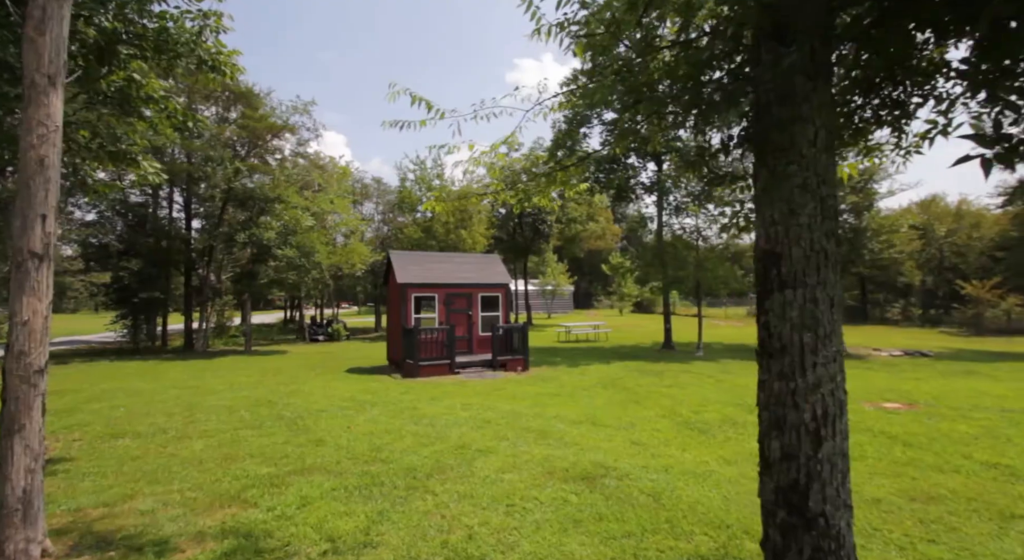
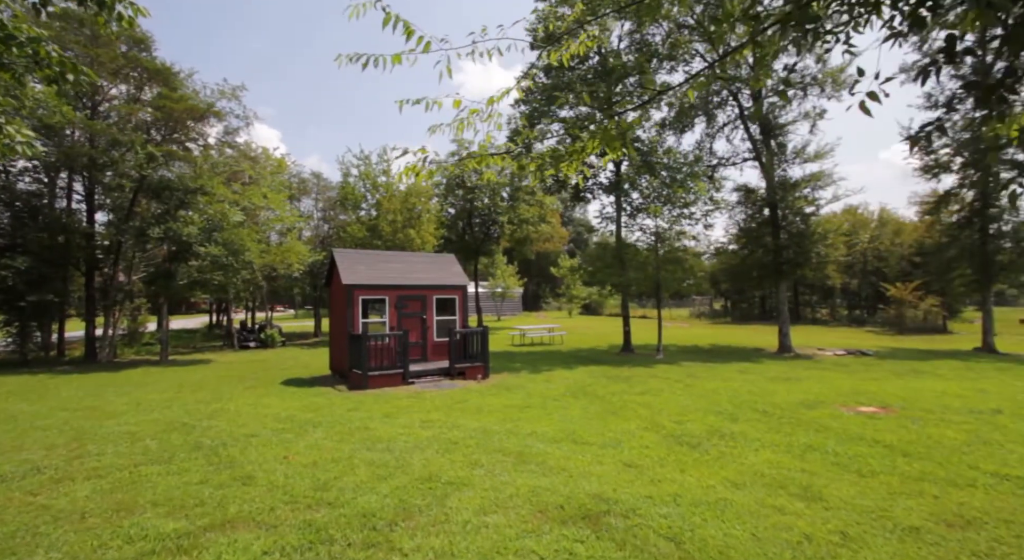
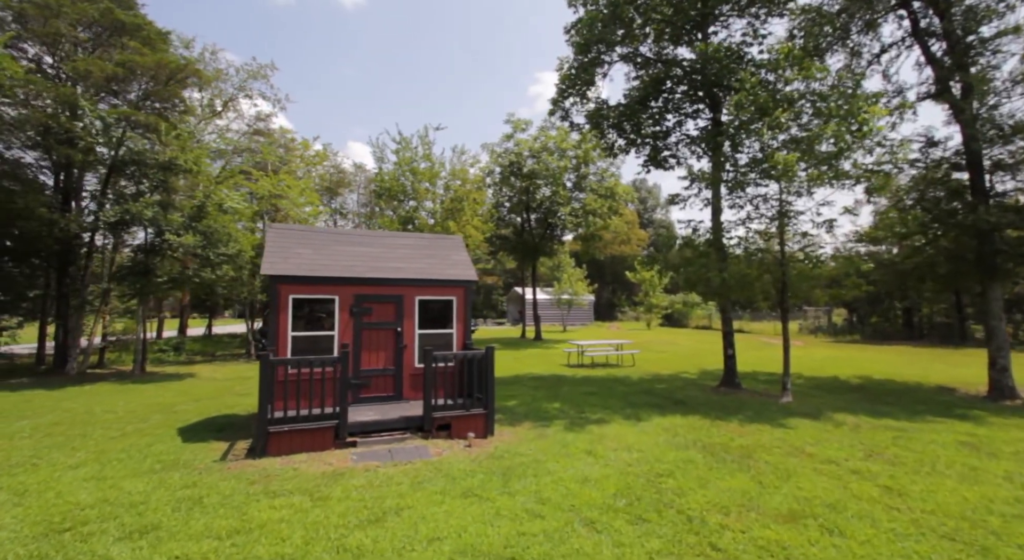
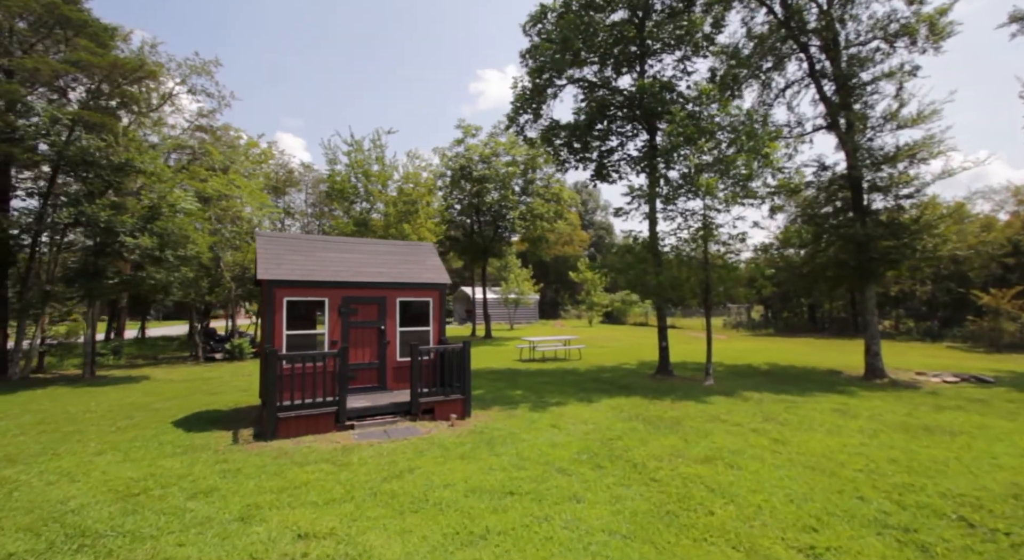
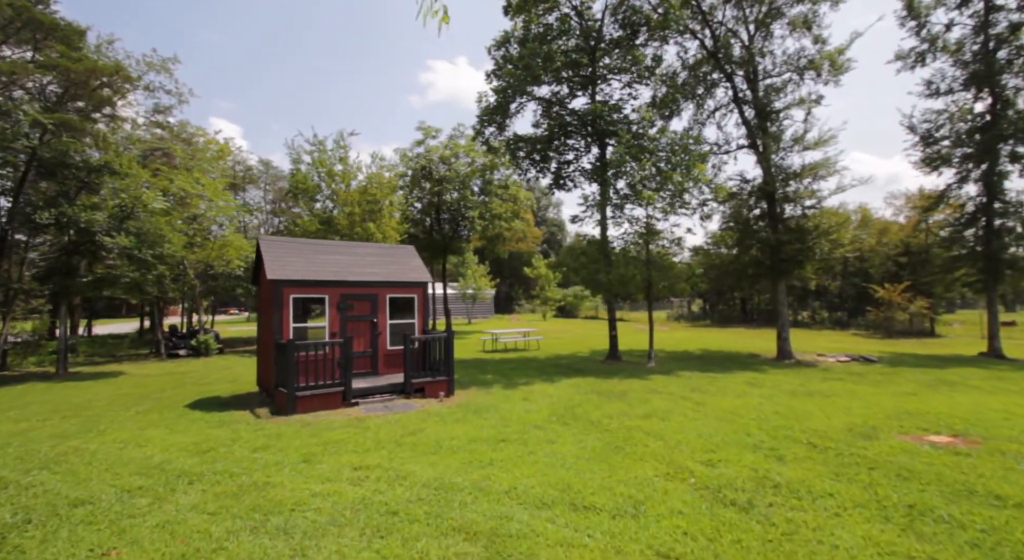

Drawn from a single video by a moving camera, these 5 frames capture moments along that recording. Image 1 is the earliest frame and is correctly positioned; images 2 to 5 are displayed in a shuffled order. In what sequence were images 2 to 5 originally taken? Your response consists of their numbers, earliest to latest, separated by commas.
2, 5, 4, 3
